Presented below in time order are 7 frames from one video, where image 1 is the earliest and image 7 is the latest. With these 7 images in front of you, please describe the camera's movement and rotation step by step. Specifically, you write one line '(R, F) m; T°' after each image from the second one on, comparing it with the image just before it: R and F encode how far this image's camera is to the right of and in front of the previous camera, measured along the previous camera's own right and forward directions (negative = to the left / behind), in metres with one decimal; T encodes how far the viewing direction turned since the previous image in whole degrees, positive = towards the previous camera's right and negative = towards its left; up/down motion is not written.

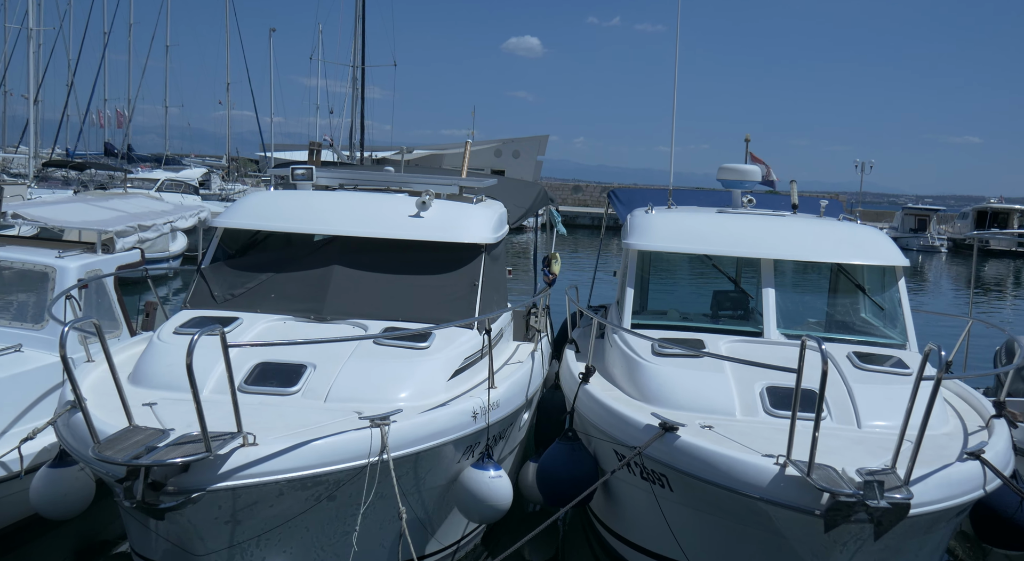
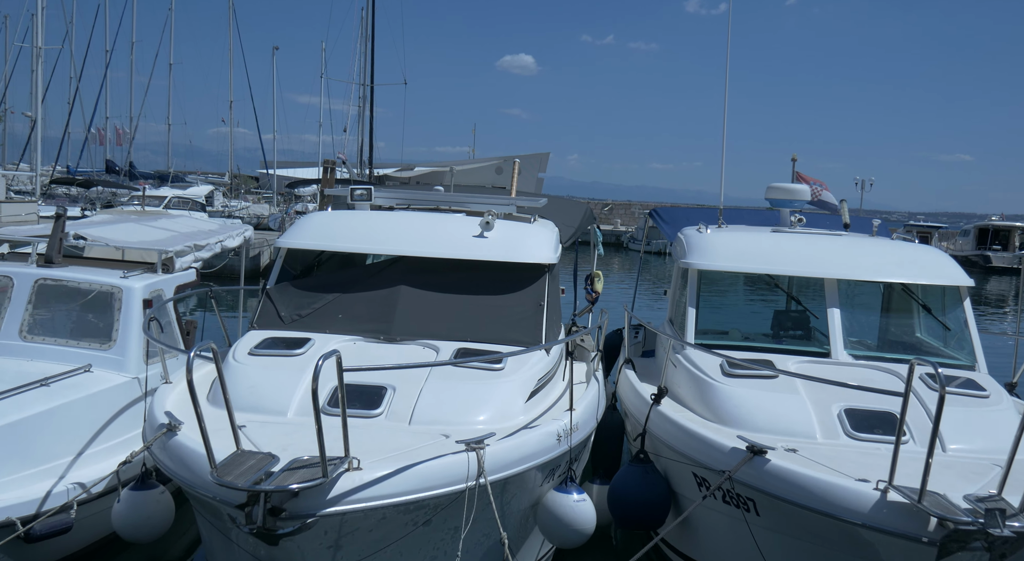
(-0.4, 0.0) m; 0°
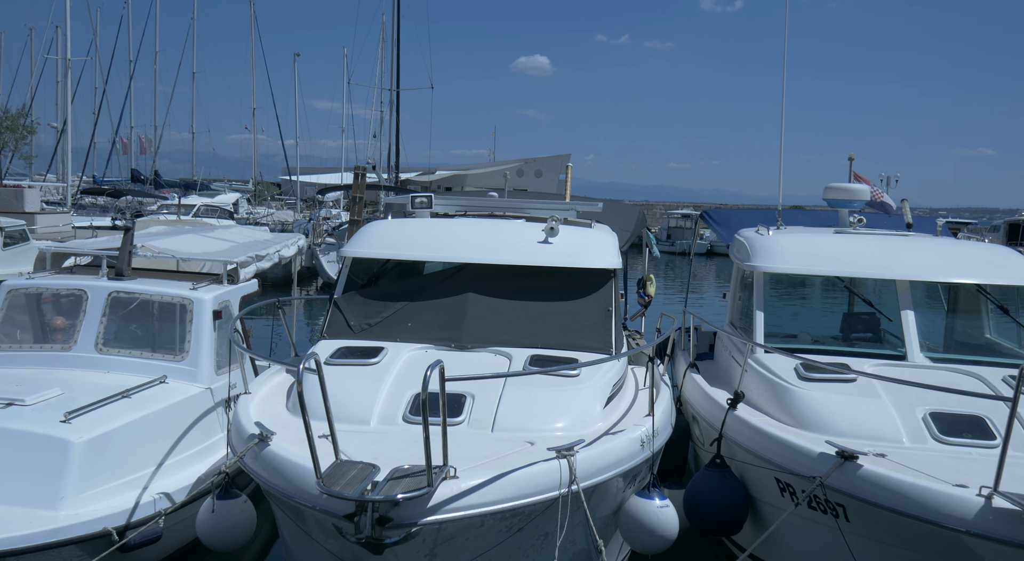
(-0.3, 0.0) m; -2°
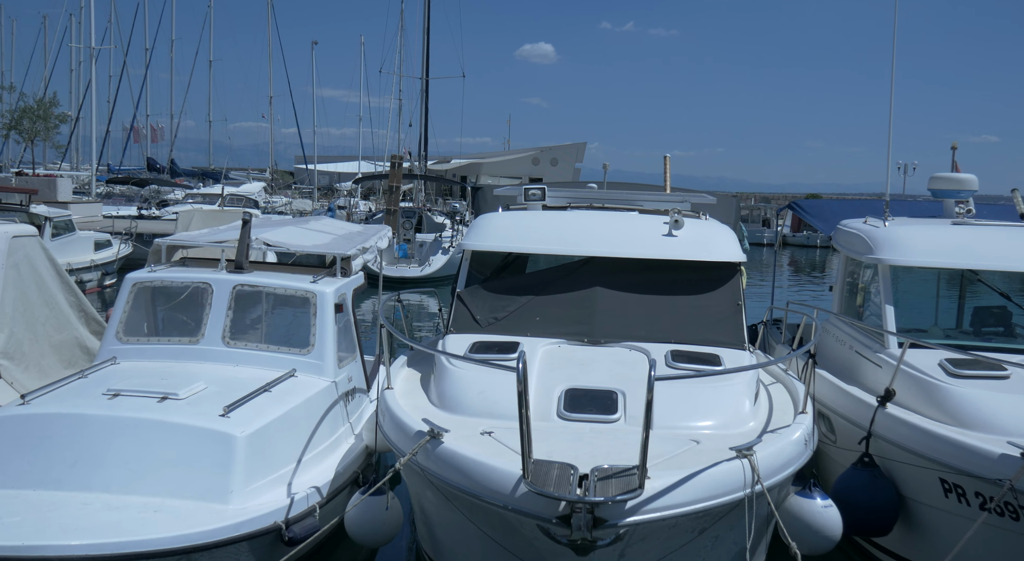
(-0.7, 0.0) m; -2°
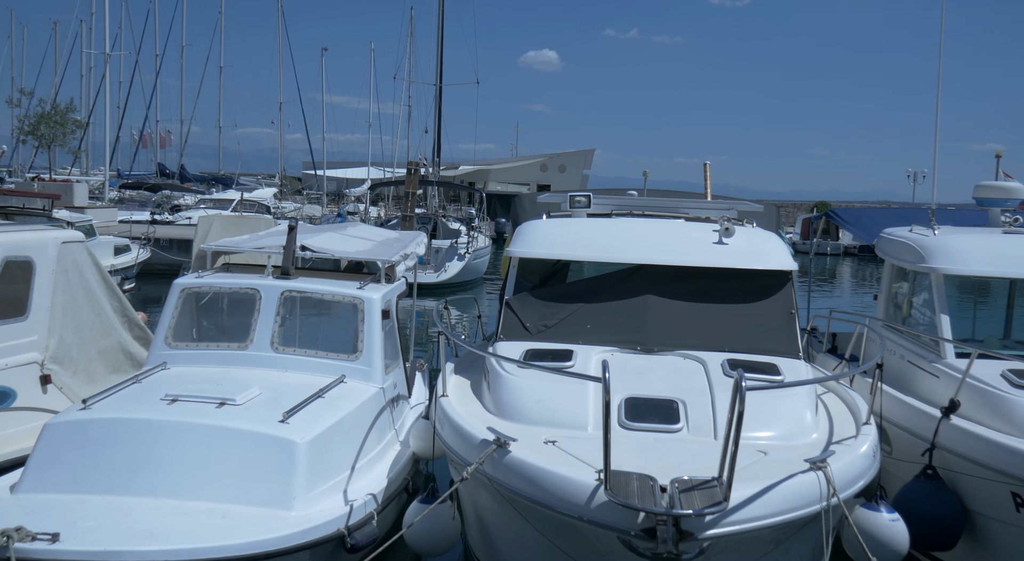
(-0.3, 0.0) m; -1°
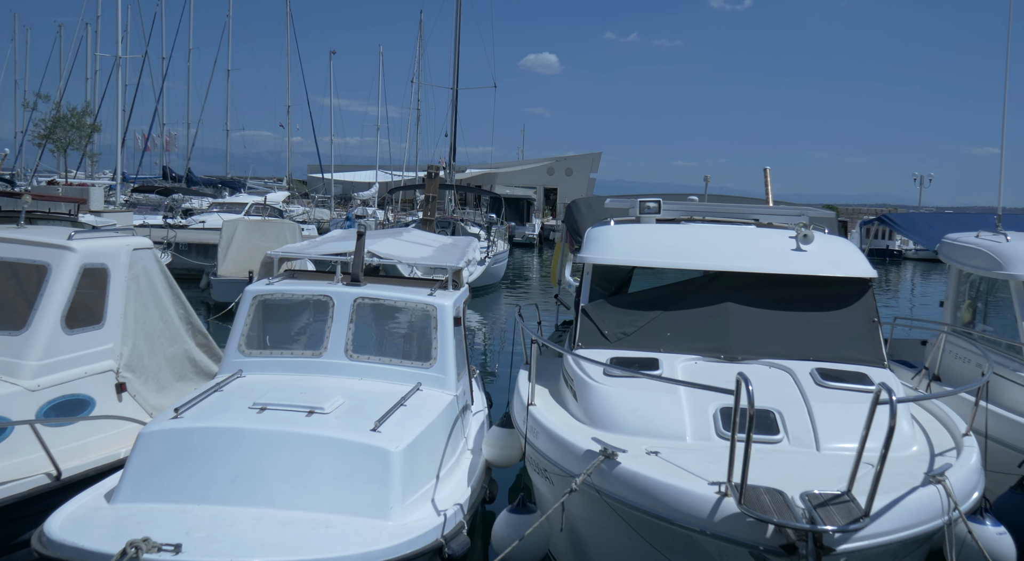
(-0.4, 0.0) m; -1°
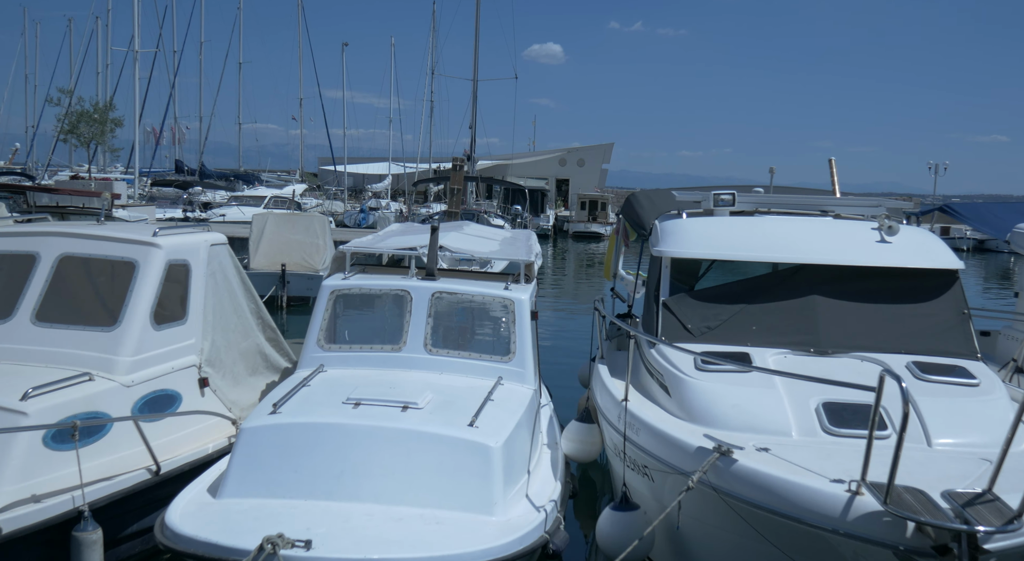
(-0.4, 0.0) m; -1°
